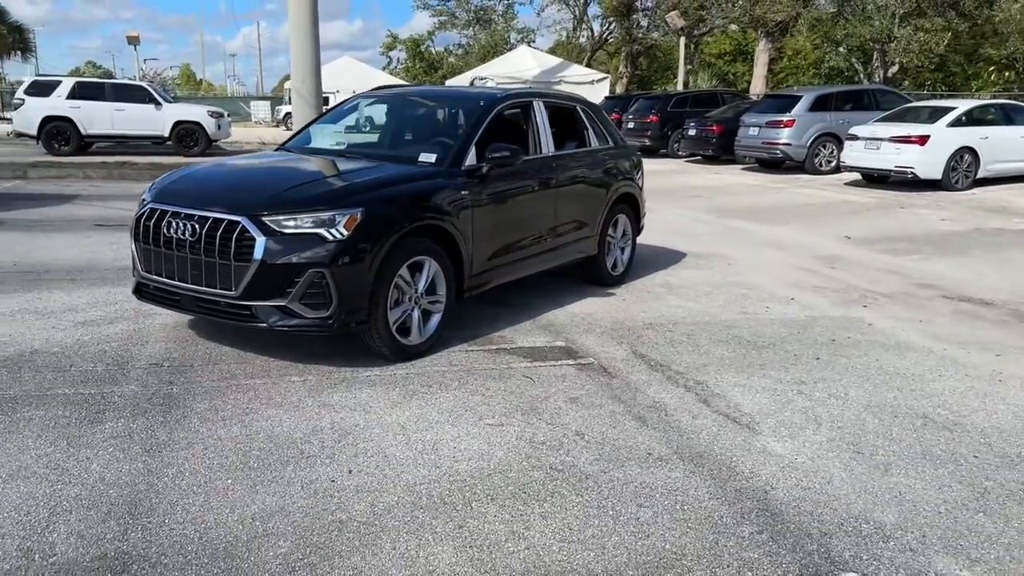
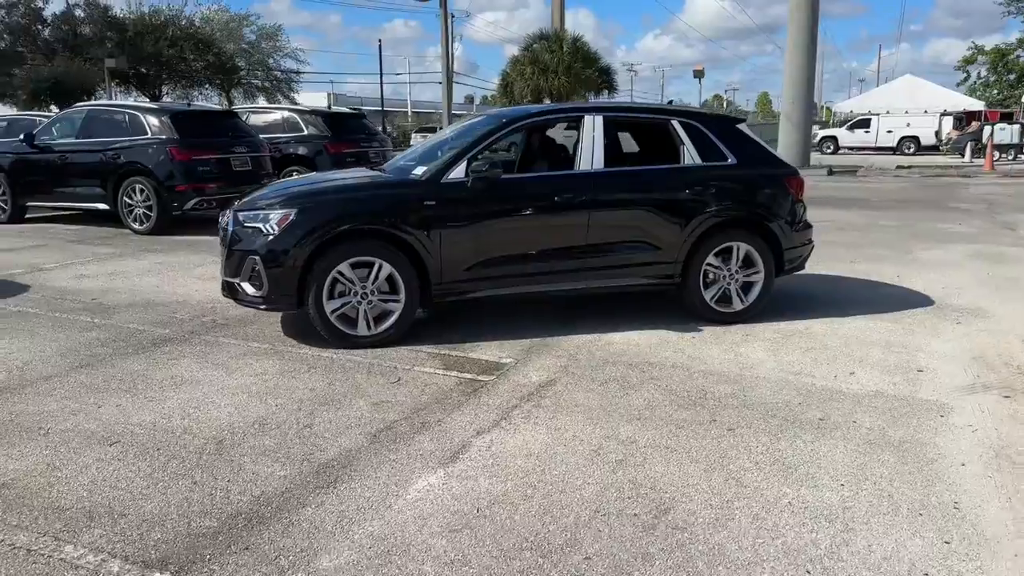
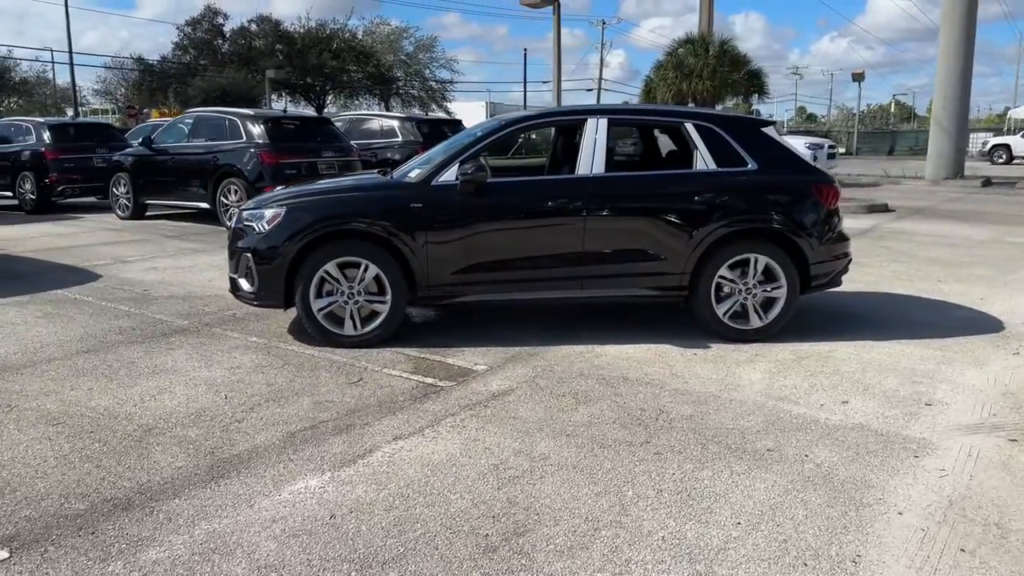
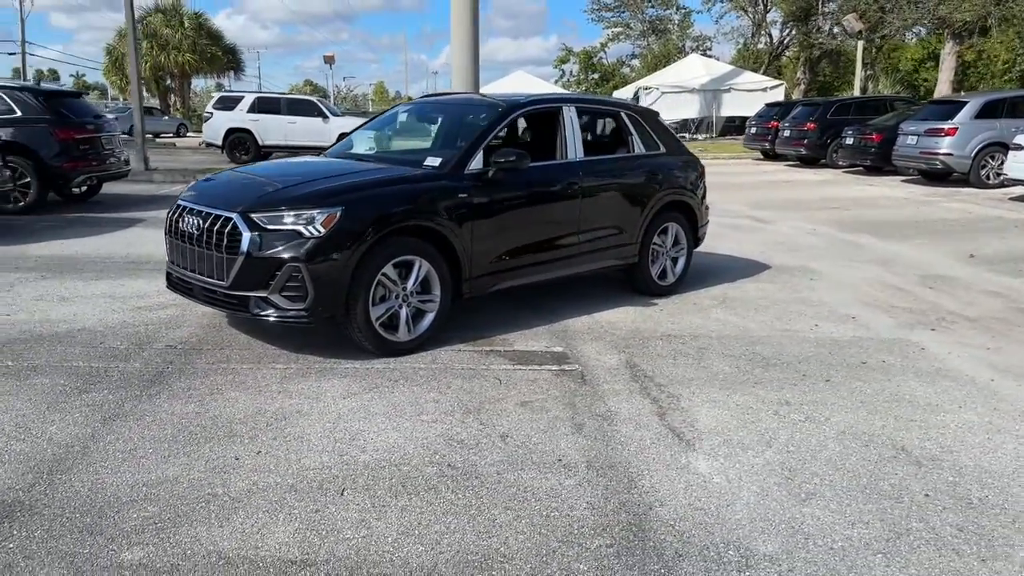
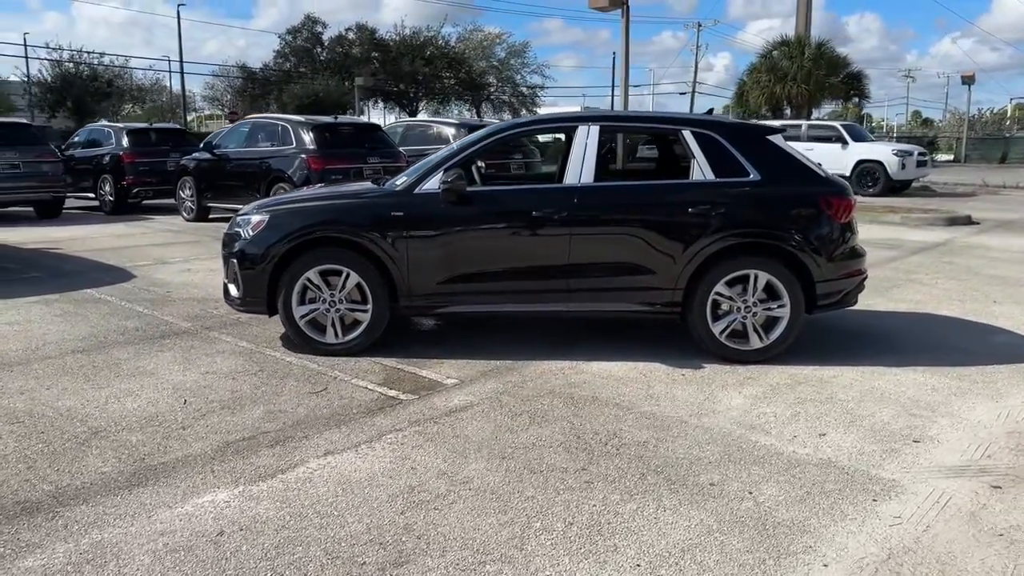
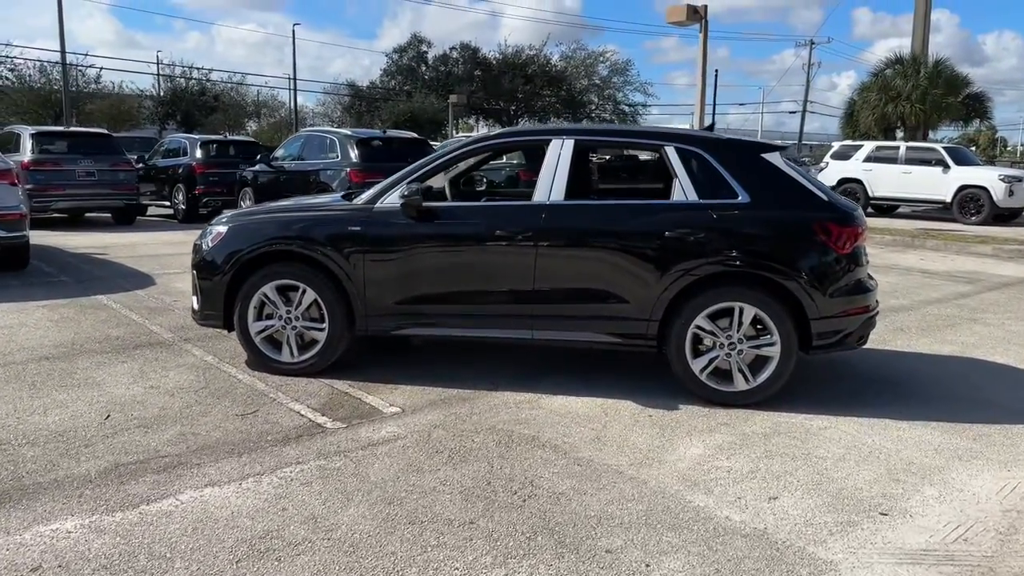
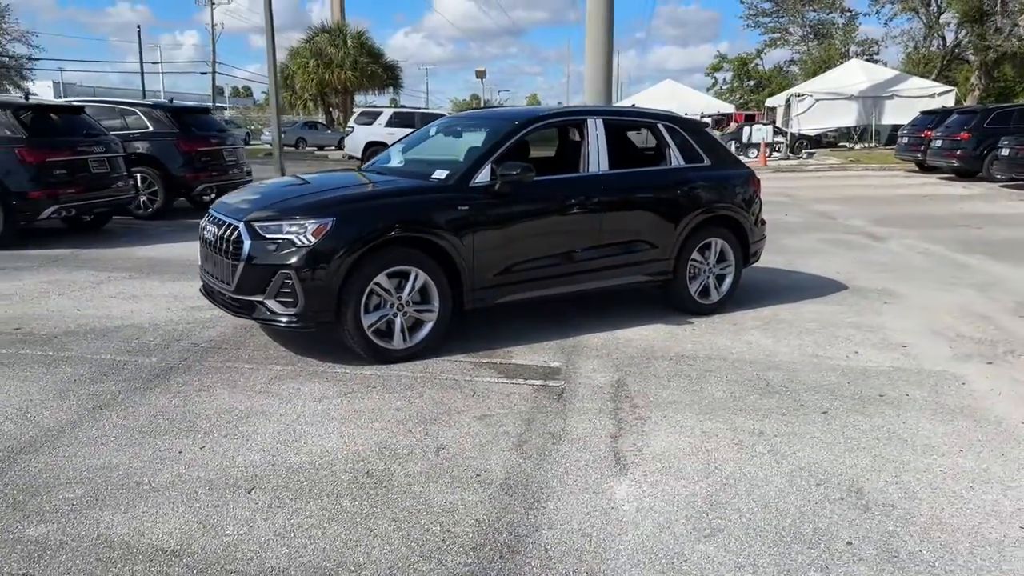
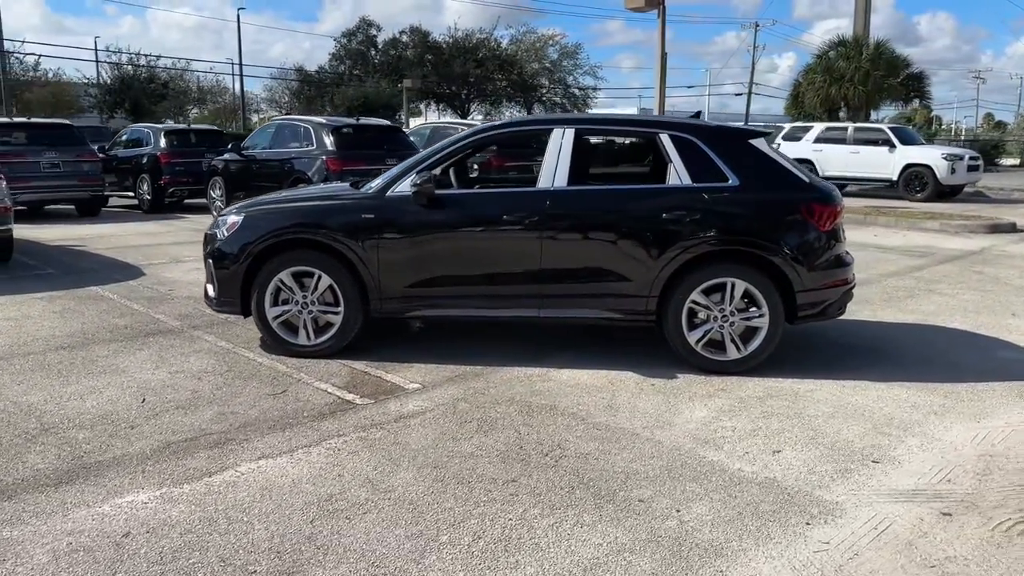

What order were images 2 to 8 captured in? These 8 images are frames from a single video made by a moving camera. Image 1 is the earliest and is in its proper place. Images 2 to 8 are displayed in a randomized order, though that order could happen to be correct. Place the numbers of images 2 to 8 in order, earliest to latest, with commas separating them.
4, 7, 2, 3, 5, 8, 6
